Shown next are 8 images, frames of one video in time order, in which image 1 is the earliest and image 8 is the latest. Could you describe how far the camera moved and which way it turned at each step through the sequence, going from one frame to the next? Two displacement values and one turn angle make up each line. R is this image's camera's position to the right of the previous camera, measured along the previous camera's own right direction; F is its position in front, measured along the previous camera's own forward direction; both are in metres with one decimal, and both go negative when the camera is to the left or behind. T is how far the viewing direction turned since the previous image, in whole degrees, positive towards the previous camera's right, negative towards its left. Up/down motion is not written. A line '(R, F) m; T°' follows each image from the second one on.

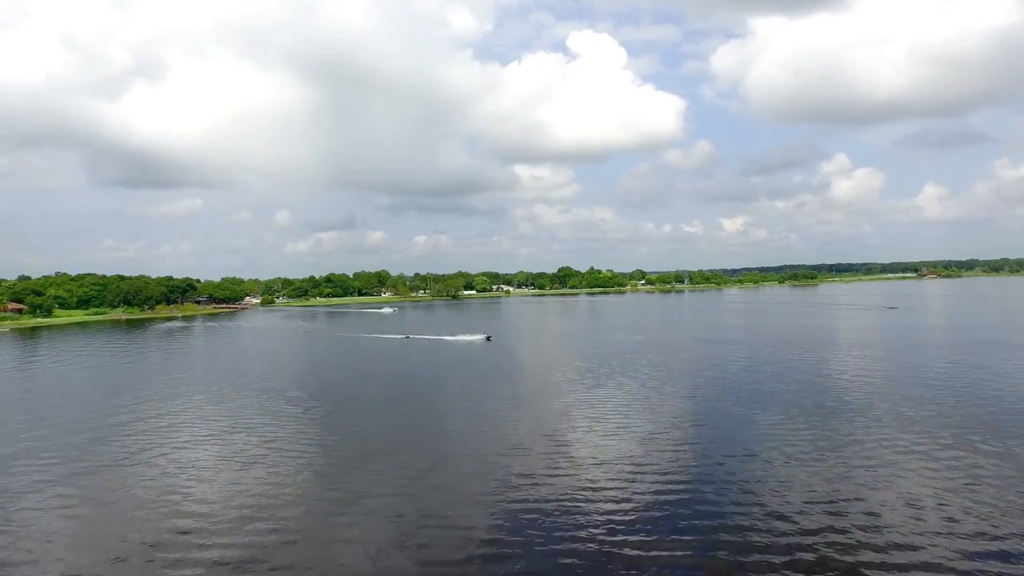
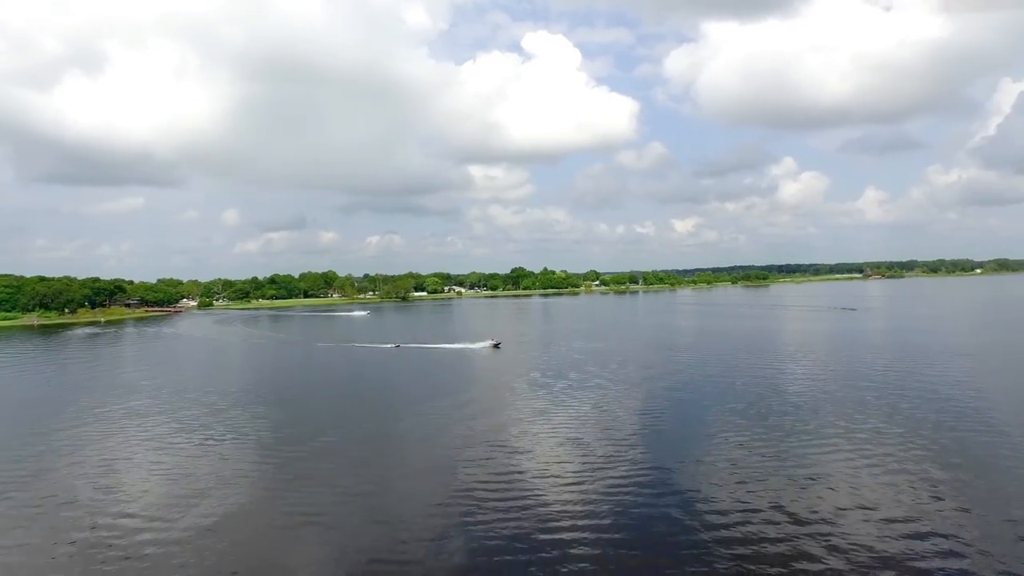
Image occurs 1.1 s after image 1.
(+0.3, +1.9) m; +4°
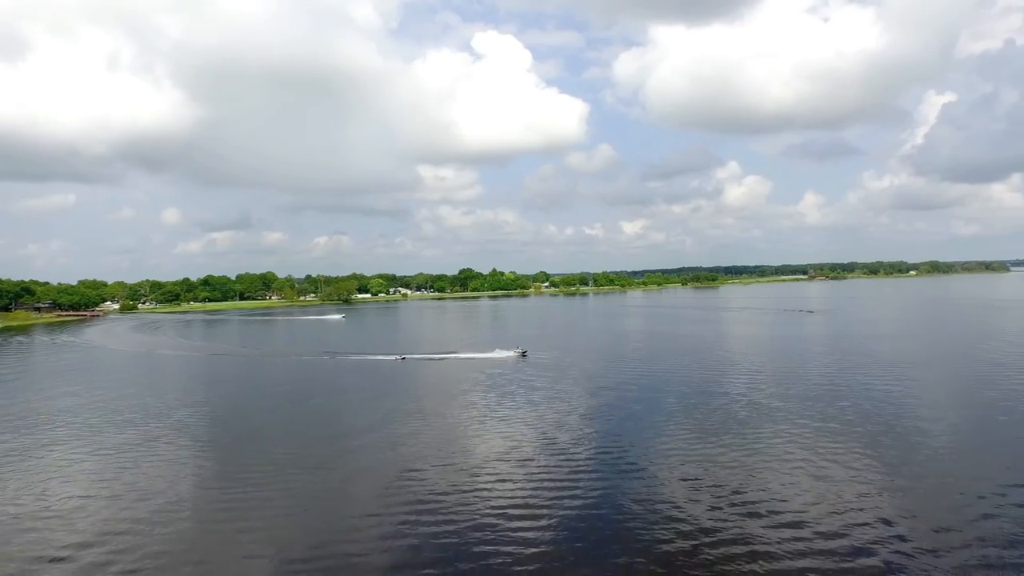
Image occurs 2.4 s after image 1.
(+0.2, +2.4) m; +4°
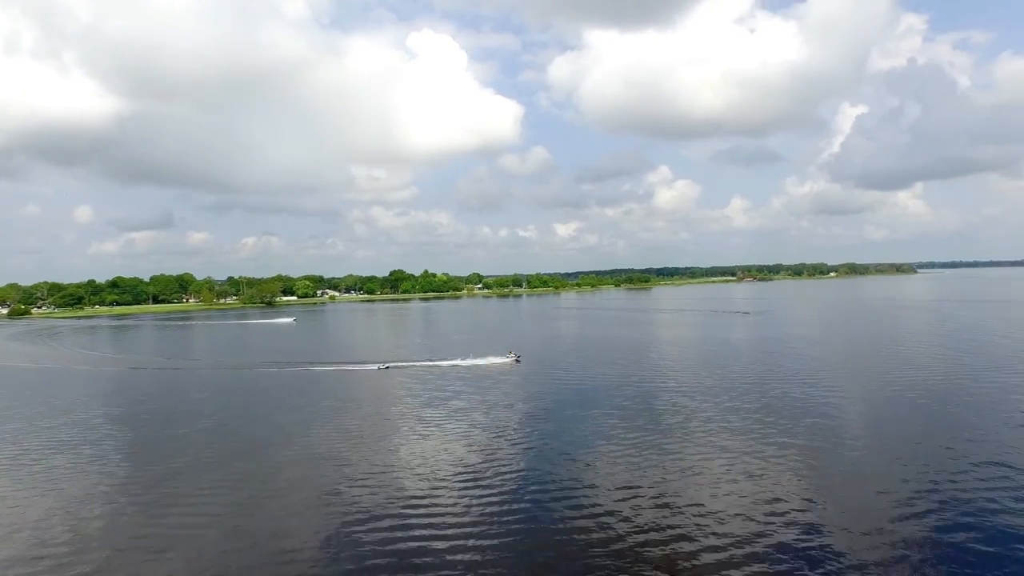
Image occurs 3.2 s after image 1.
(+0.1, +1.9) m; +5°
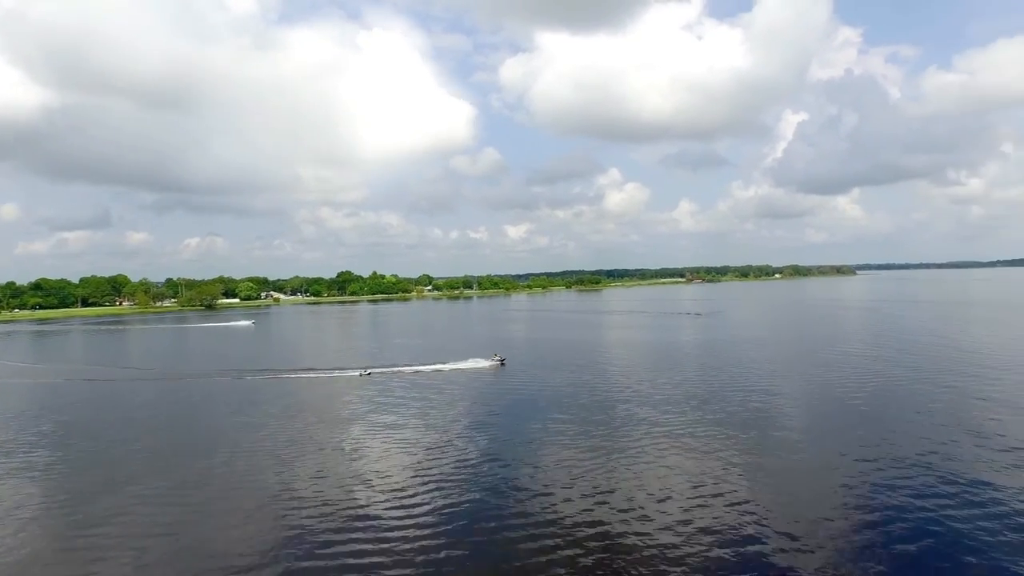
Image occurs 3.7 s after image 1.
(0.0, +1.2) m; +4°
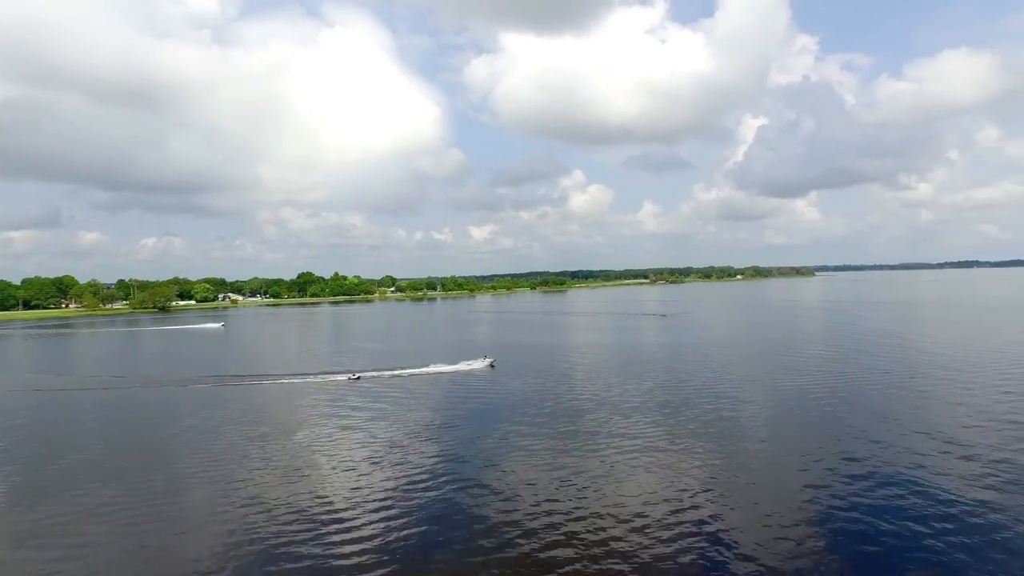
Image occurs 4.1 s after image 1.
(+1.1, -1.6) m; -26°
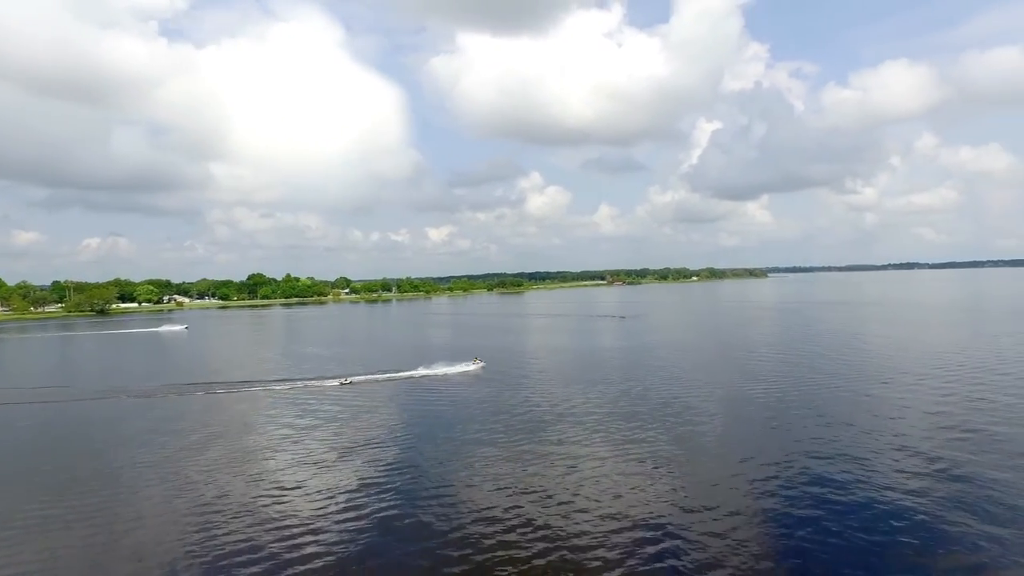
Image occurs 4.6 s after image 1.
(0.0, +0.1) m; +3°
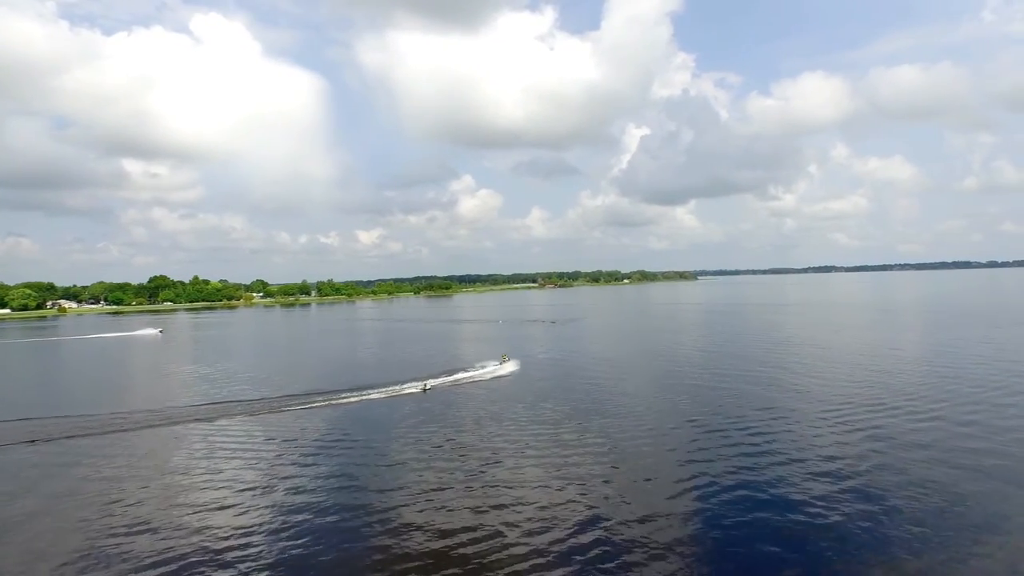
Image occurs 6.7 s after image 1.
(+0.1, +0.7) m; +5°
